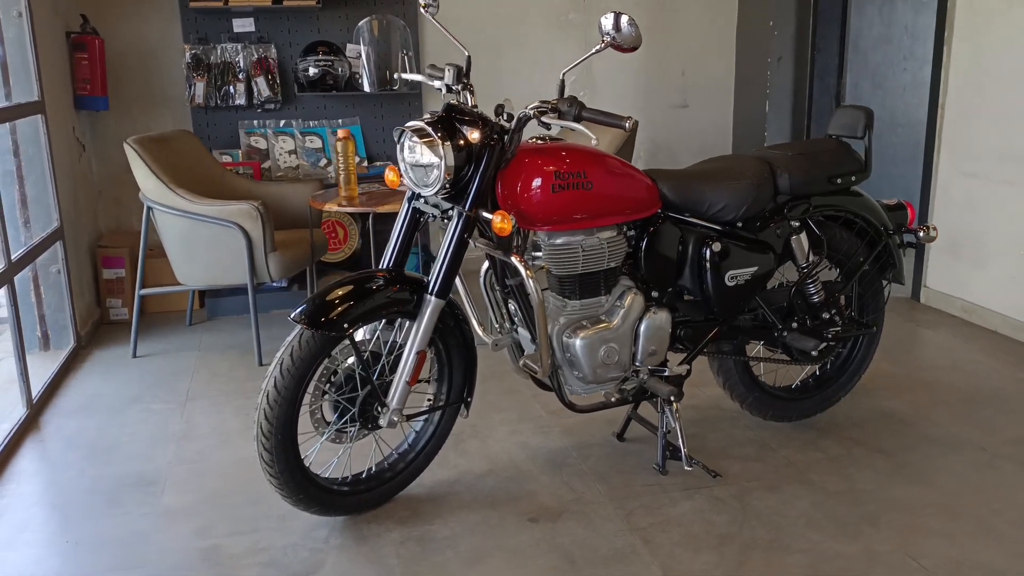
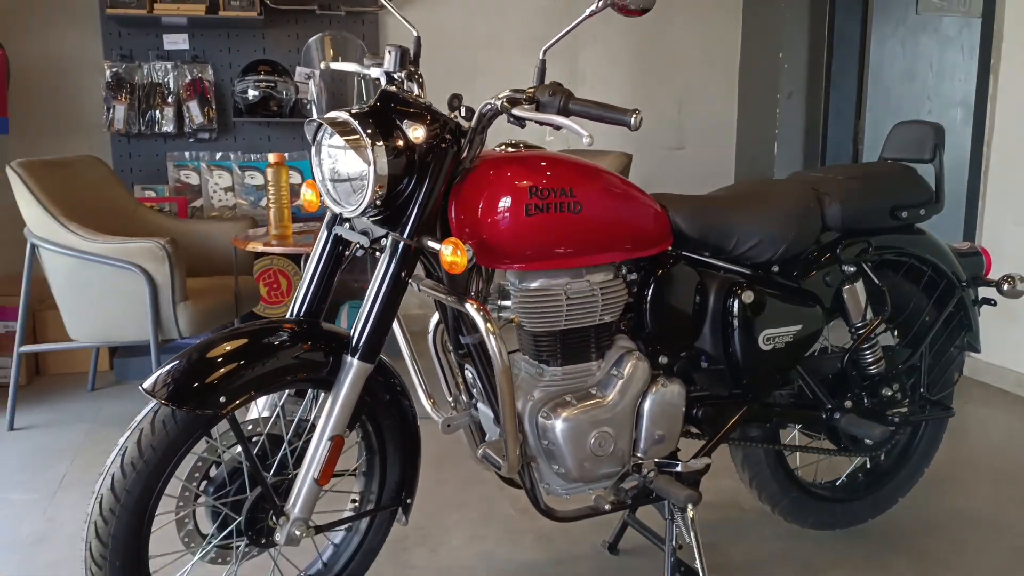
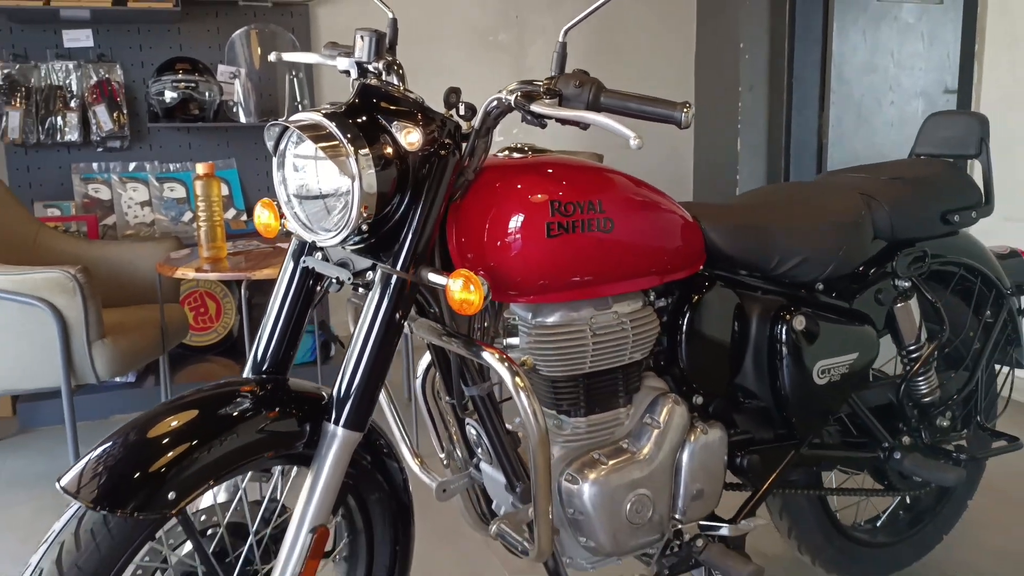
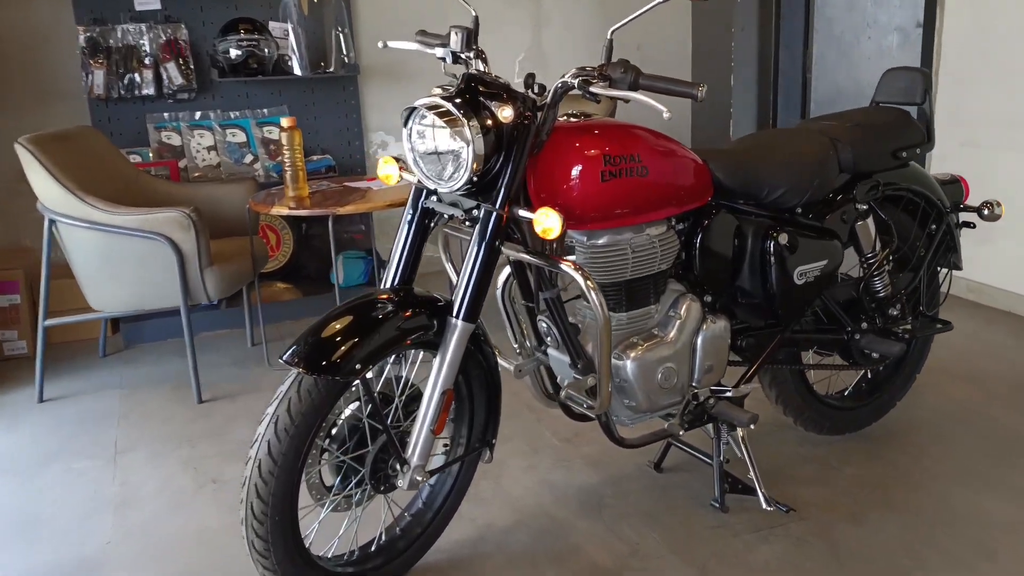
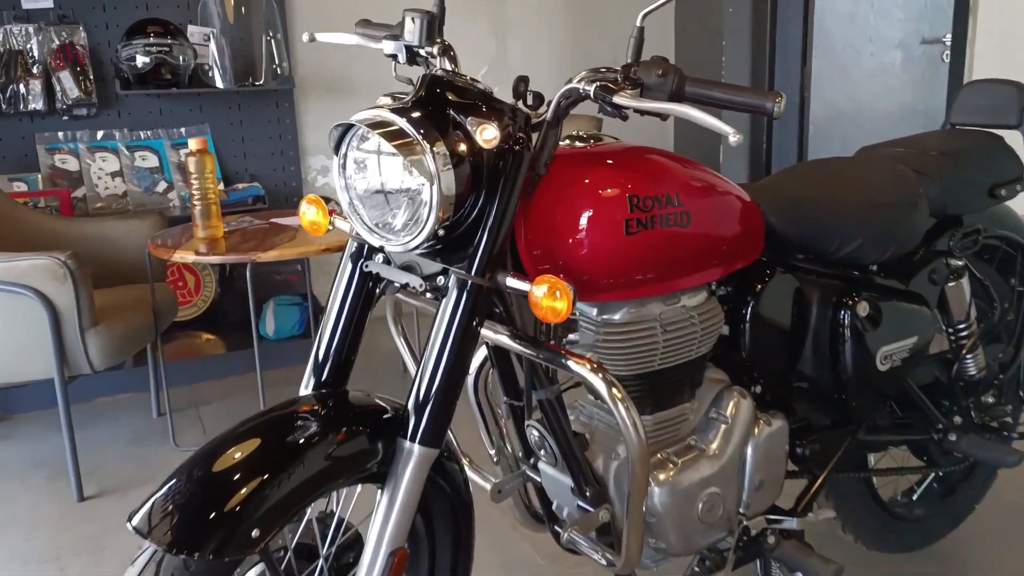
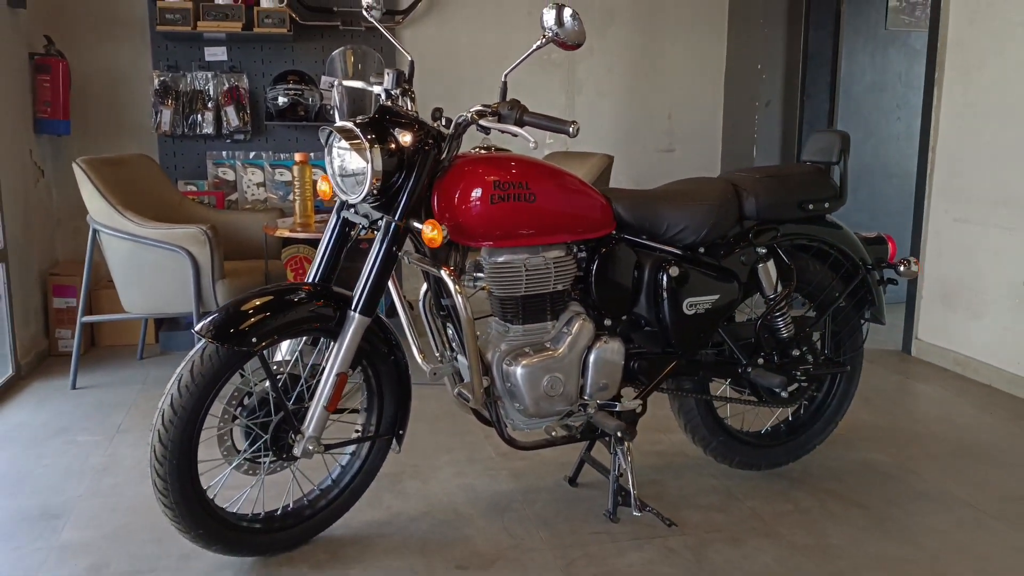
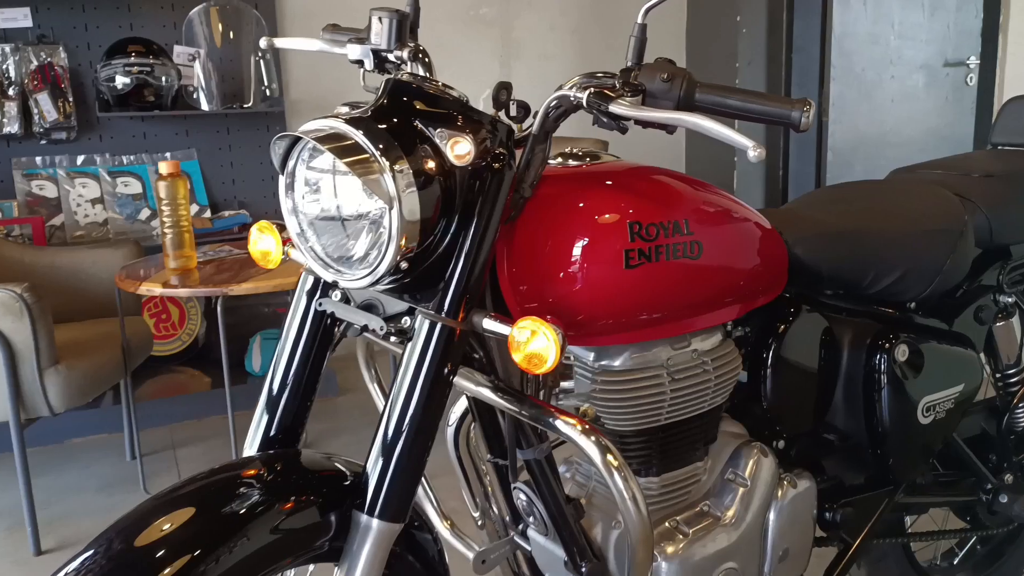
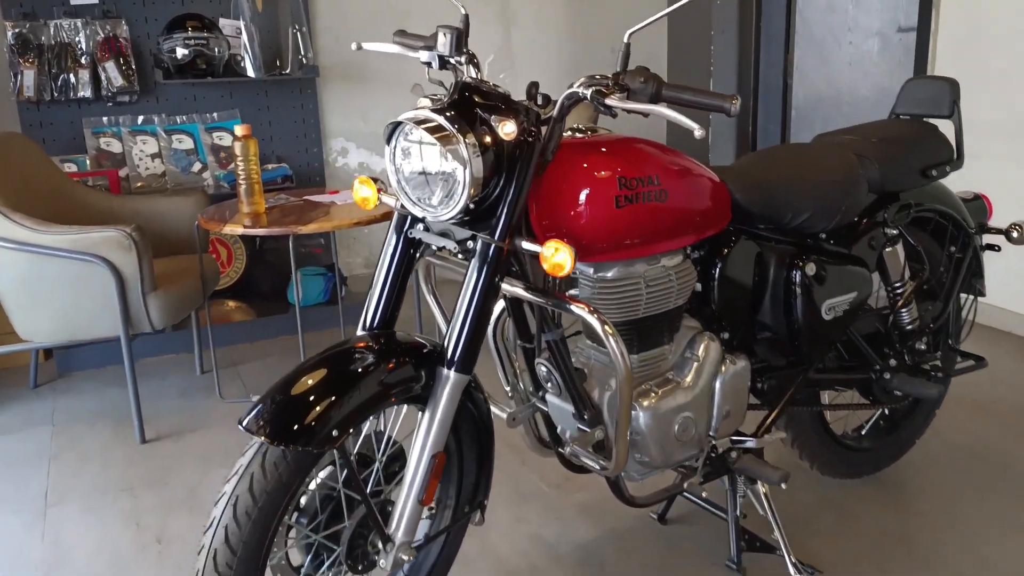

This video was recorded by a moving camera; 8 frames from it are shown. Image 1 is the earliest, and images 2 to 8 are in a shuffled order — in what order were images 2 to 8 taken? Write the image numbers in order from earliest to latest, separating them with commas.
4, 8, 5, 7, 3, 2, 6
